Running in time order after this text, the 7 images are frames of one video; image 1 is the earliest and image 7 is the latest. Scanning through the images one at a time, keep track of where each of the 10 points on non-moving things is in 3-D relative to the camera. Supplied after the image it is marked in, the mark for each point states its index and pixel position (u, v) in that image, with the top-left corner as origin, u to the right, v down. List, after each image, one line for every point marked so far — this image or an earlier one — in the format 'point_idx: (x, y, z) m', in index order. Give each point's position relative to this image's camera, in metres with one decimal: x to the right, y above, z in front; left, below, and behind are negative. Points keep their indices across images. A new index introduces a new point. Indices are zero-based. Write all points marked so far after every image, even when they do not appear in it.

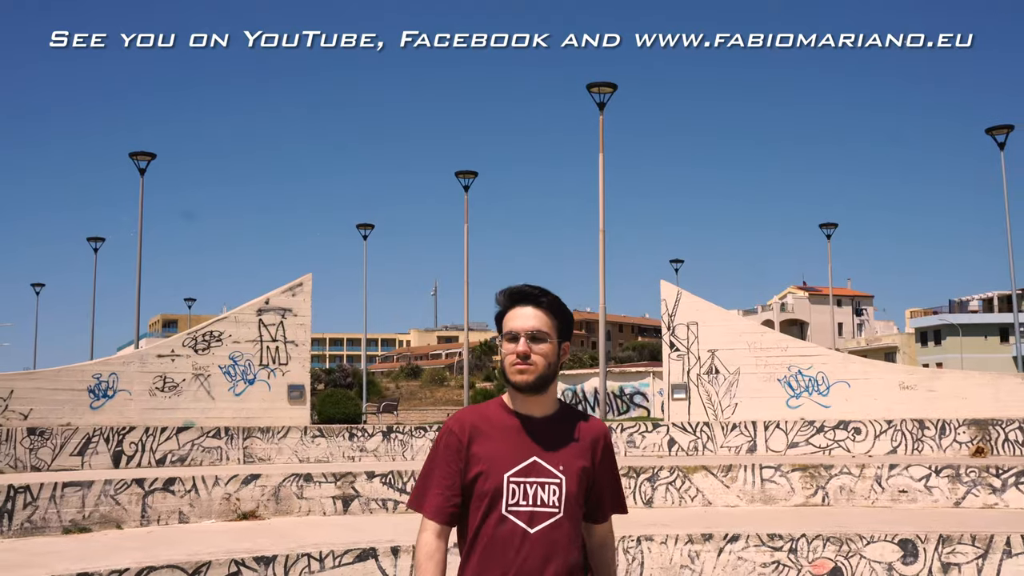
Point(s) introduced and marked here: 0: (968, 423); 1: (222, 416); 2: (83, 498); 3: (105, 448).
0: (+8.4, -2.5, +16.7) m
1: (-6.3, -2.8, +19.5) m
2: (-5.7, -2.8, +12.1) m
3: (-6.8, -2.7, +15.3) m
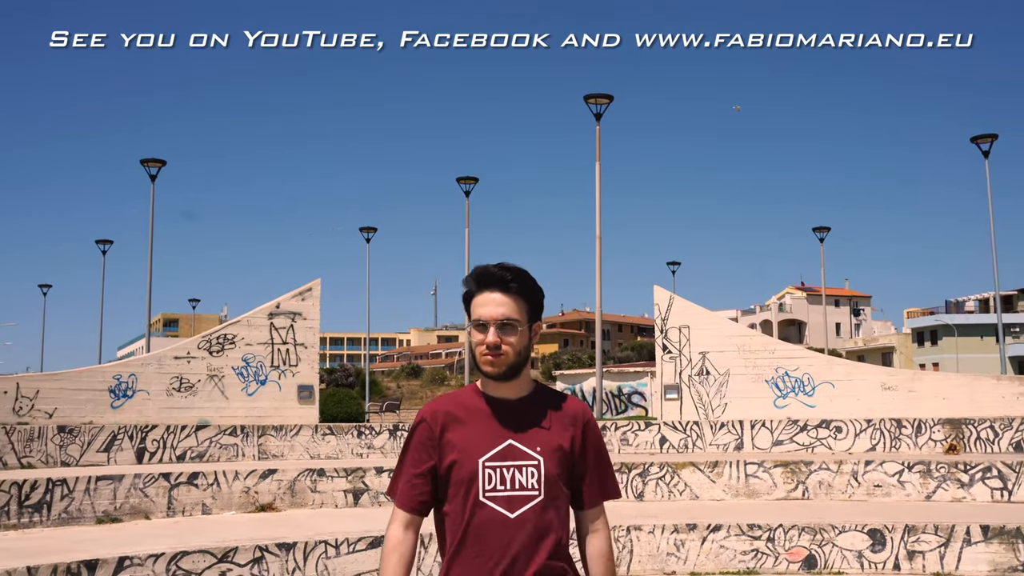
0: (+8.4, -2.6, +17.6) m
1: (-6.3, -2.9, +20.5) m
2: (-5.7, -2.9, +13.1) m
3: (-6.8, -2.8, +16.3) m
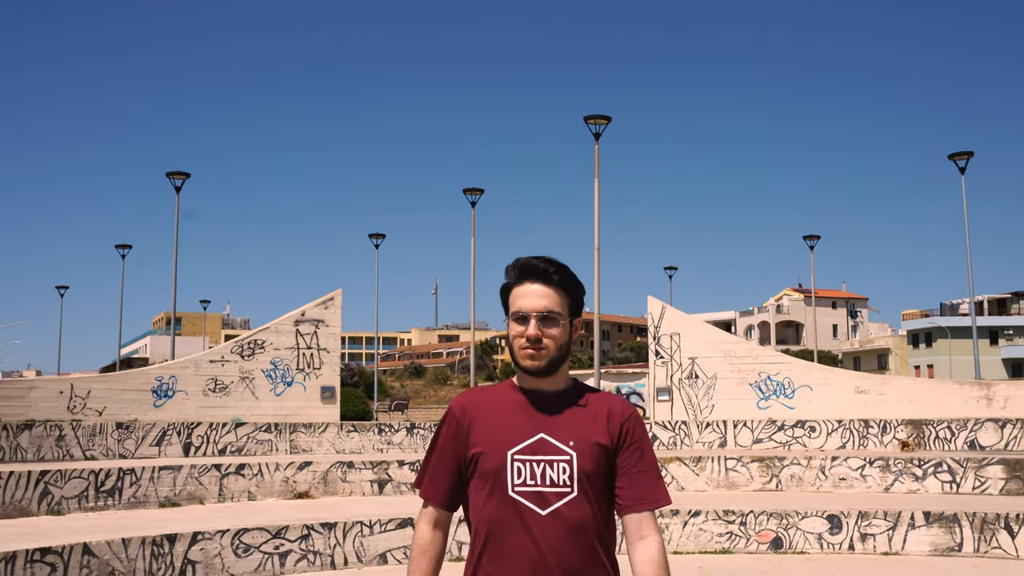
0: (+8.5, -3.0, +19.6) m
1: (-6.1, -3.1, +22.5) m
2: (-5.6, -3.2, +15.0) m
3: (-6.7, -3.1, +18.2) m
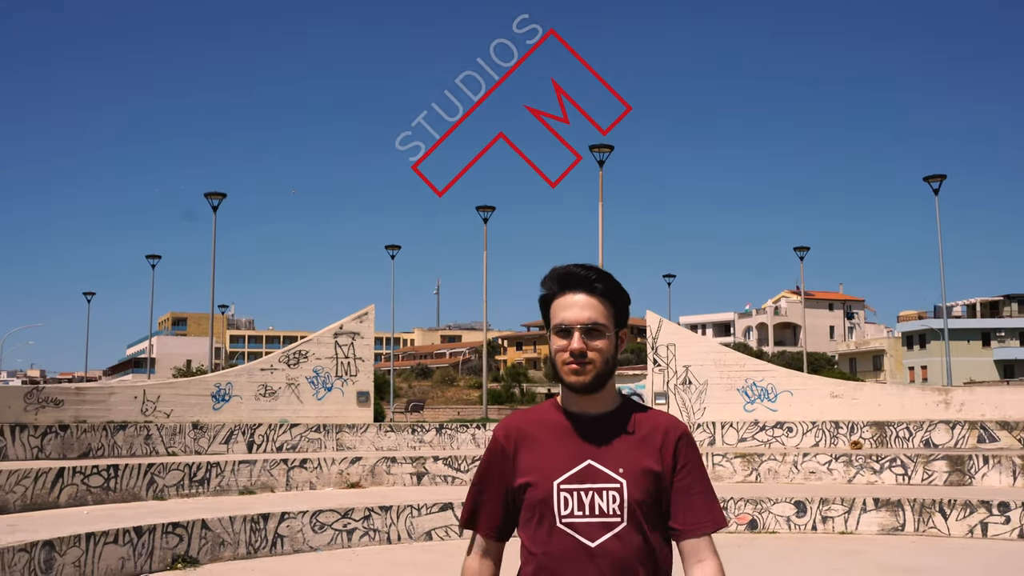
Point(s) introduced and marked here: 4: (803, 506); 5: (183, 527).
0: (+8.9, -3.4, +22.6) m
1: (-5.7, -3.6, +25.4) m
2: (-5.2, -3.7, +18.0) m
3: (-6.3, -3.5, +21.2) m
4: (+5.6, -4.2, +17.3) m
5: (-4.9, -3.6, +13.6) m
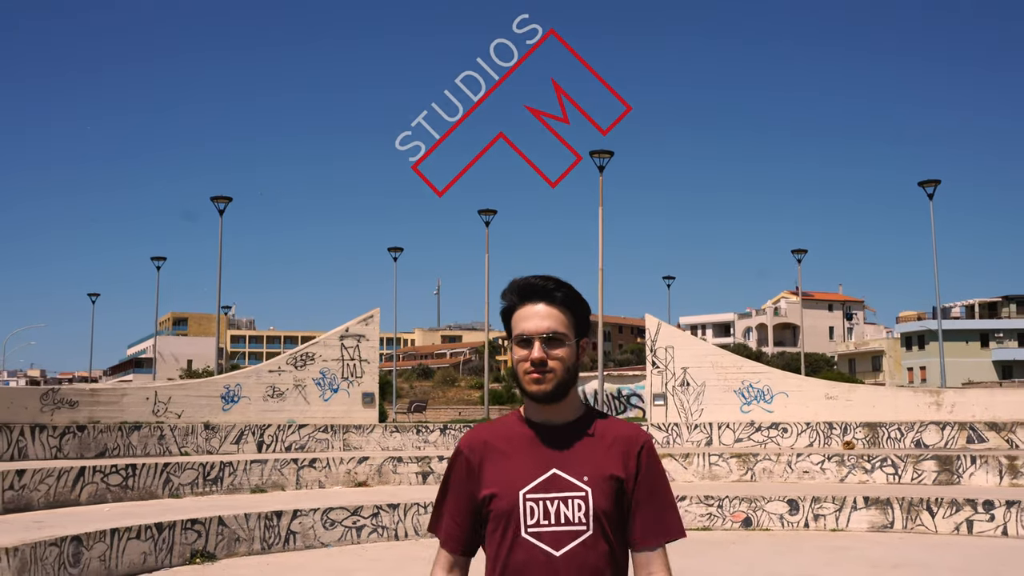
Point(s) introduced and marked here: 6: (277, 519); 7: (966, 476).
0: (+9.0, -3.5, +23.2) m
1: (-5.7, -3.7, +26.0) m
2: (-5.1, -3.8, +18.6) m
3: (-6.3, -3.7, +21.8) m
4: (+5.6, -4.3, +17.9) m
5: (-4.9, -3.7, +14.2) m
6: (-4.0, -3.9, +15.3) m
7: (+10.0, -4.1, +19.8) m
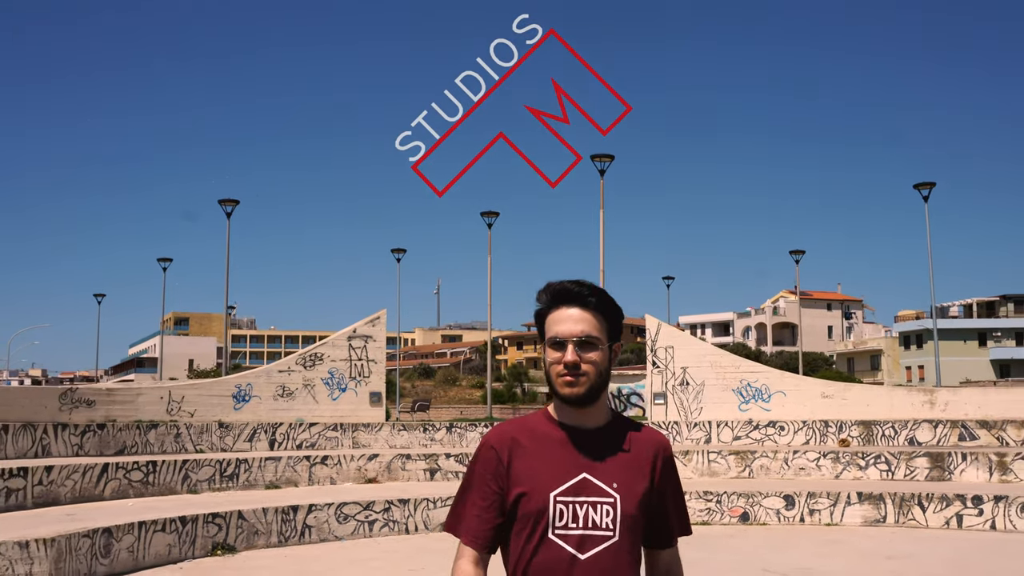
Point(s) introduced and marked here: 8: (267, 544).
0: (+9.1, -3.6, +23.8) m
1: (-5.6, -3.7, +26.7) m
2: (-5.0, -3.8, +19.3) m
3: (-6.1, -3.7, +22.5) m
4: (+5.8, -4.4, +18.6) m
5: (-4.8, -3.8, +14.8) m
6: (-3.9, -4.0, +15.9) m
7: (+10.1, -4.2, +20.5) m
8: (-4.2, -4.4, +15.5) m
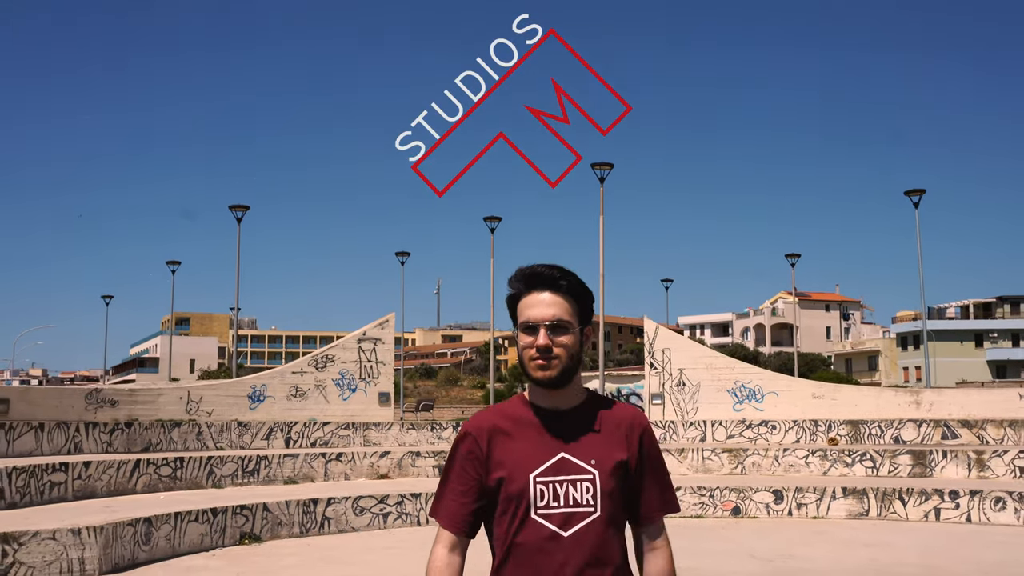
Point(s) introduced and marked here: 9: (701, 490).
0: (+9.2, -3.7, +24.9) m
1: (-5.5, -3.9, +27.8) m
2: (-4.9, -4.0, +20.4) m
3: (-6.0, -3.9, +23.6) m
4: (+5.9, -4.5, +19.7) m
5: (-4.7, -3.9, +15.9) m
6: (-3.8, -4.1, +17.1) m
7: (+10.2, -4.3, +21.6) m
8: (-4.1, -4.5, +16.6) m
9: (+4.2, -4.5, +19.9) m
